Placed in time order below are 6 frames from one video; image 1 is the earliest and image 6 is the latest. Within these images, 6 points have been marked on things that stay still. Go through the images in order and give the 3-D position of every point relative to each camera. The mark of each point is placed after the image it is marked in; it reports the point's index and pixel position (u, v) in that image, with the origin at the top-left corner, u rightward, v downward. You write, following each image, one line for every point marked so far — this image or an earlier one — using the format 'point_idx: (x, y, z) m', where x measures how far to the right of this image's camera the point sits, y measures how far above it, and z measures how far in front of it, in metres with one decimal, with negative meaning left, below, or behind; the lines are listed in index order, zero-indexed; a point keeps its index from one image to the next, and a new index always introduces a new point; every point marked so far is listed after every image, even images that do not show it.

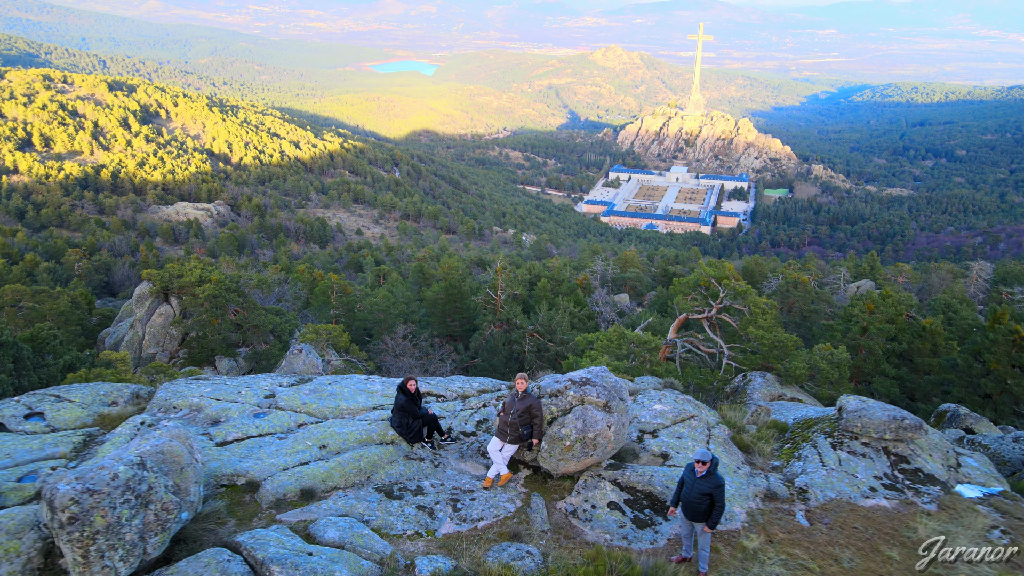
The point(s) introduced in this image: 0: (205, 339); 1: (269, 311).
0: (-10.2, -1.7, +16.5) m
1: (-9.3, -0.9, +18.9) m
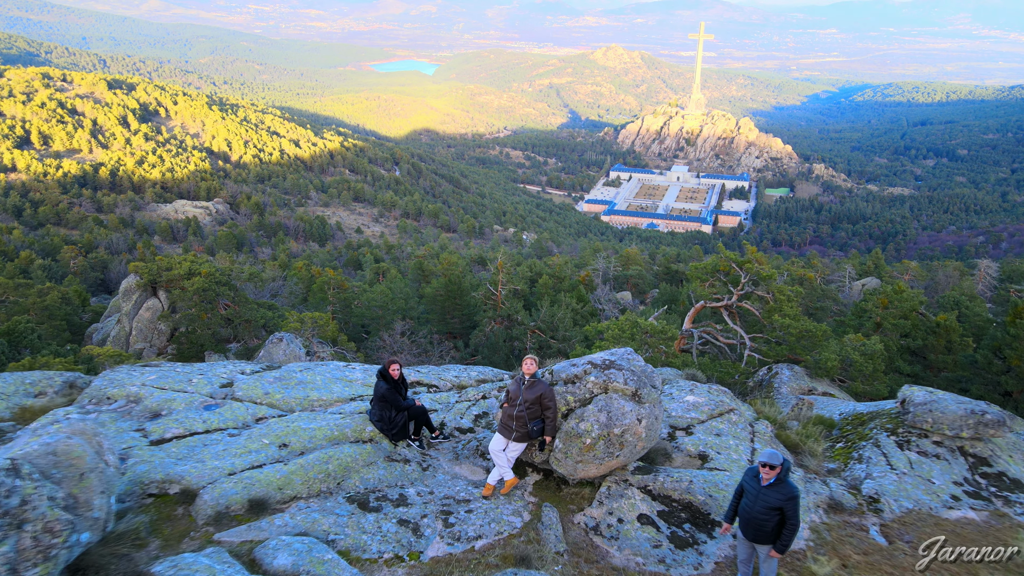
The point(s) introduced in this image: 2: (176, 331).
0: (-10.2, -1.5, +15.8) m
1: (-9.3, -0.6, +18.3) m
2: (-11.1, -1.4, +16.3) m
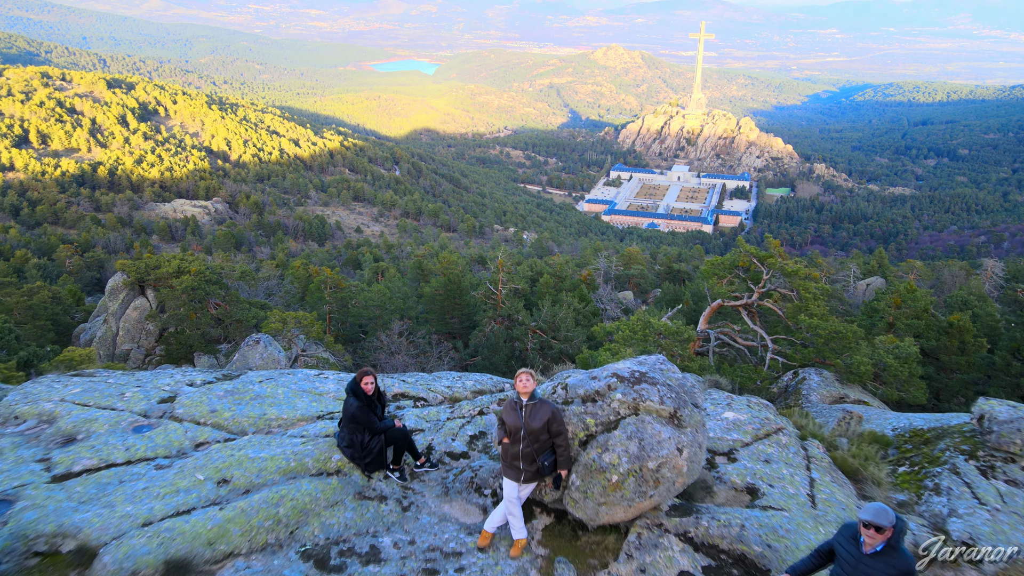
0: (-10.2, -1.4, +15.3) m
1: (-9.2, -0.6, +17.7) m
2: (-11.1, -1.4, +15.8) m
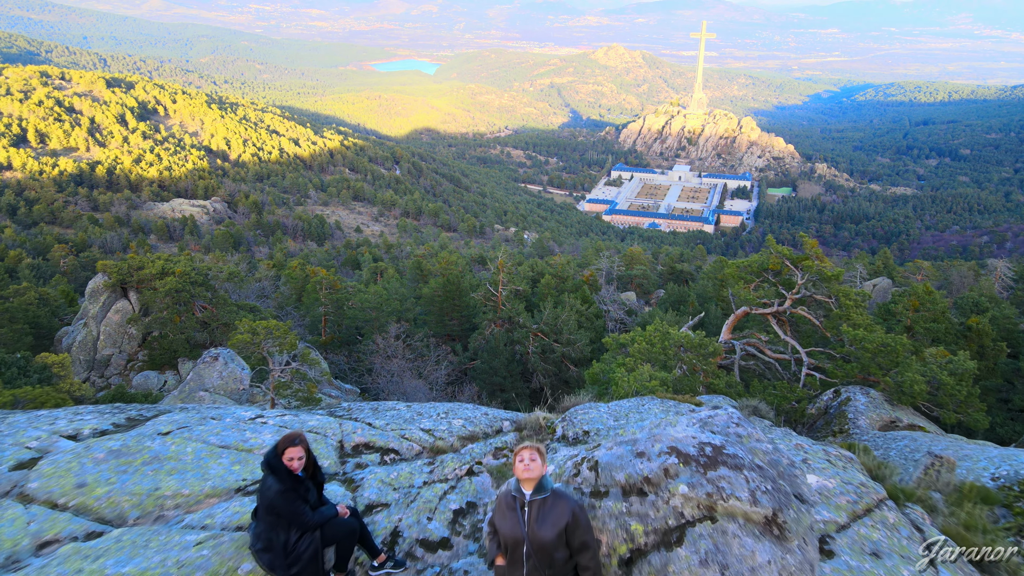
0: (-10.1, -1.5, +14.5) m
1: (-9.2, -0.7, +16.9) m
2: (-11.0, -1.5, +15.0) m
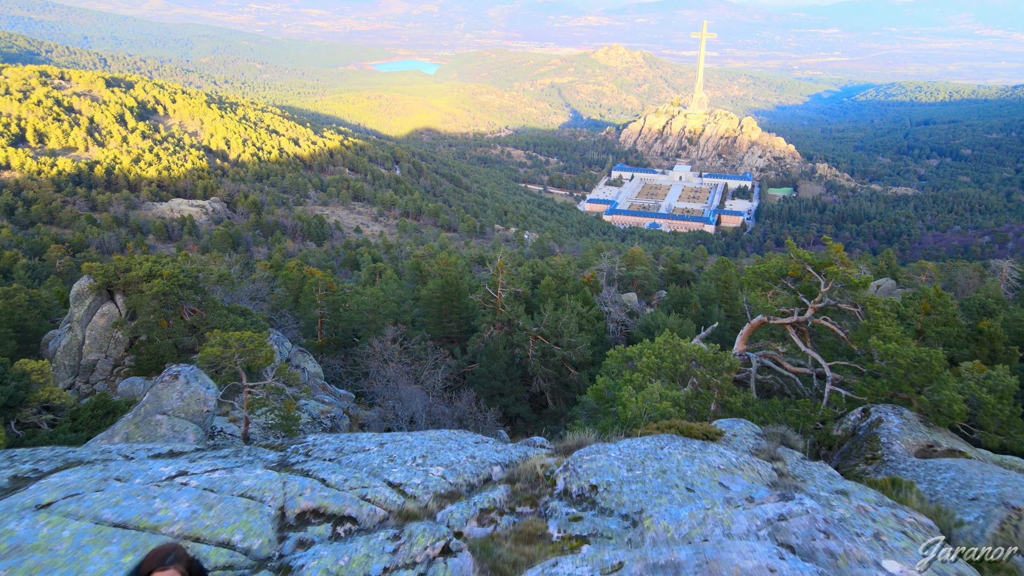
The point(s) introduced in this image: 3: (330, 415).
0: (-10.2, -1.6, +14.0) m
1: (-9.2, -0.8, +16.4) m
2: (-11.1, -1.5, +14.5) m
3: (-5.5, -3.9, +15.0) m
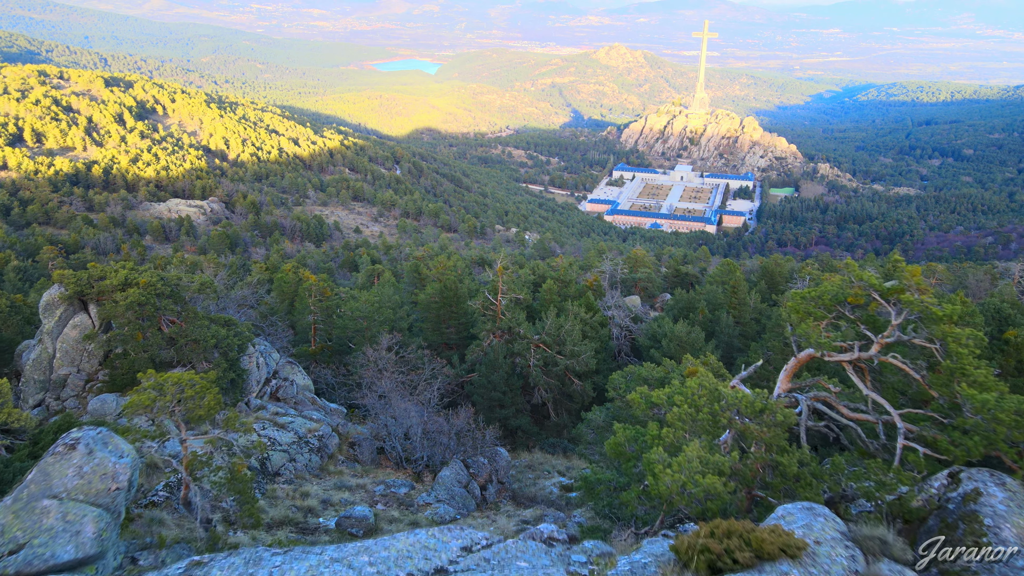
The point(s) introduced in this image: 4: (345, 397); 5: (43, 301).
0: (-10.2, -1.8, +13.1) m
1: (-9.2, -1.0, +15.5) m
2: (-11.1, -1.8, +13.6) m
3: (-5.5, -4.1, +14.0) m
4: (-6.7, -4.3, +19.7) m
5: (-13.1, -0.4, +13.9) m
